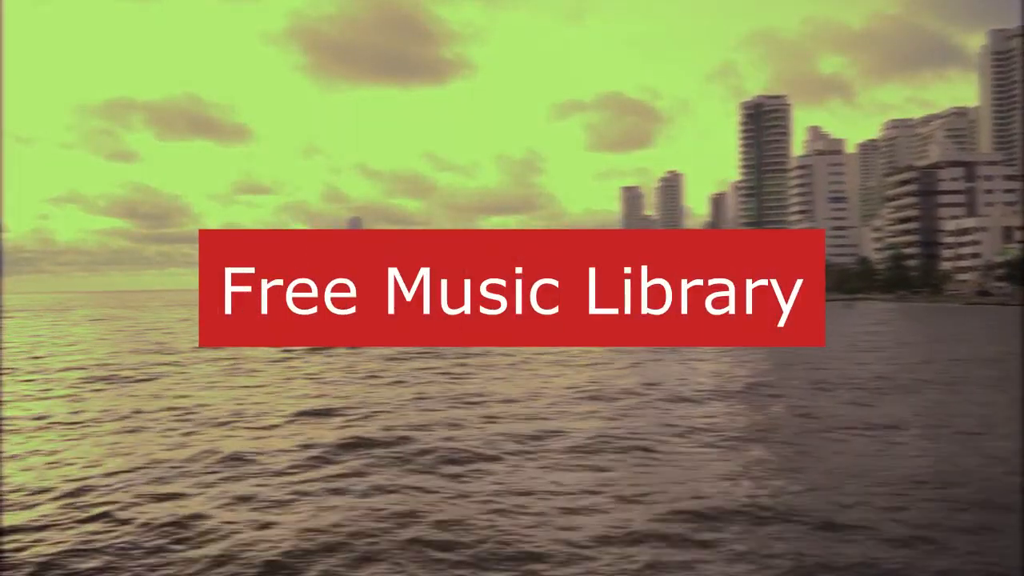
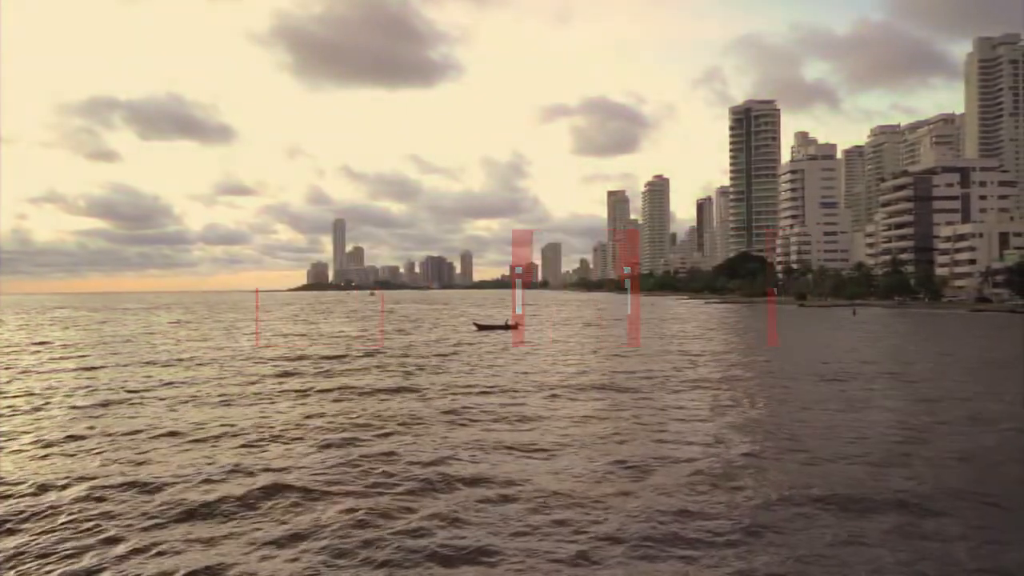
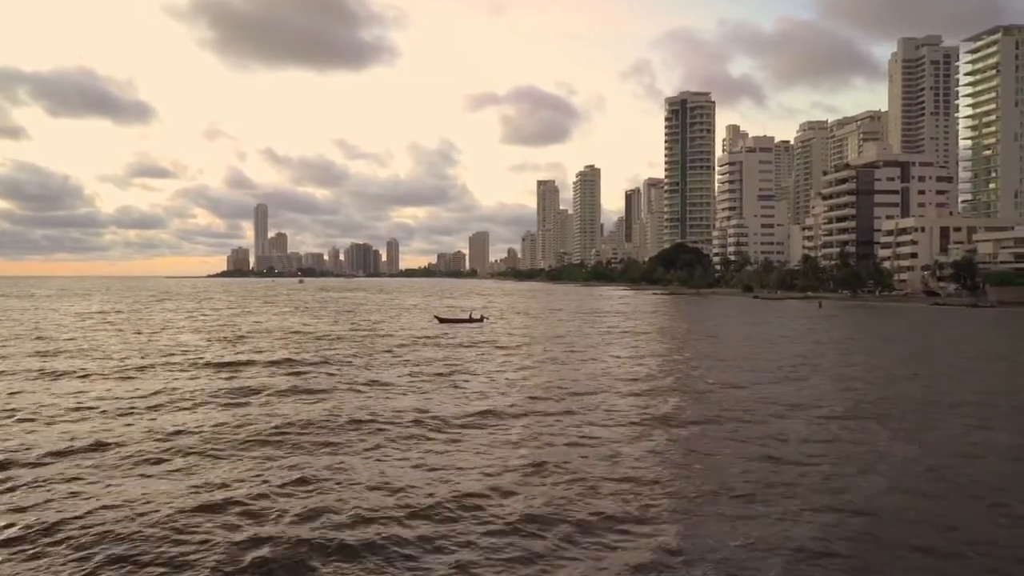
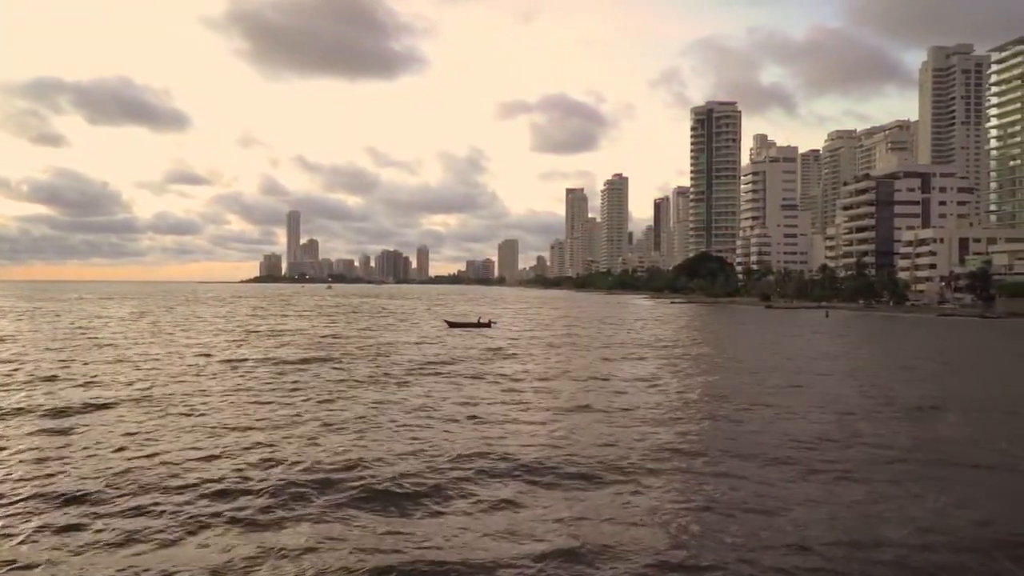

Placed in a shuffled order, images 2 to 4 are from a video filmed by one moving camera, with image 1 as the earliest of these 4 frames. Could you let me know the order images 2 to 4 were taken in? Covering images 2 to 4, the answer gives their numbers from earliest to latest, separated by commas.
2, 4, 3
